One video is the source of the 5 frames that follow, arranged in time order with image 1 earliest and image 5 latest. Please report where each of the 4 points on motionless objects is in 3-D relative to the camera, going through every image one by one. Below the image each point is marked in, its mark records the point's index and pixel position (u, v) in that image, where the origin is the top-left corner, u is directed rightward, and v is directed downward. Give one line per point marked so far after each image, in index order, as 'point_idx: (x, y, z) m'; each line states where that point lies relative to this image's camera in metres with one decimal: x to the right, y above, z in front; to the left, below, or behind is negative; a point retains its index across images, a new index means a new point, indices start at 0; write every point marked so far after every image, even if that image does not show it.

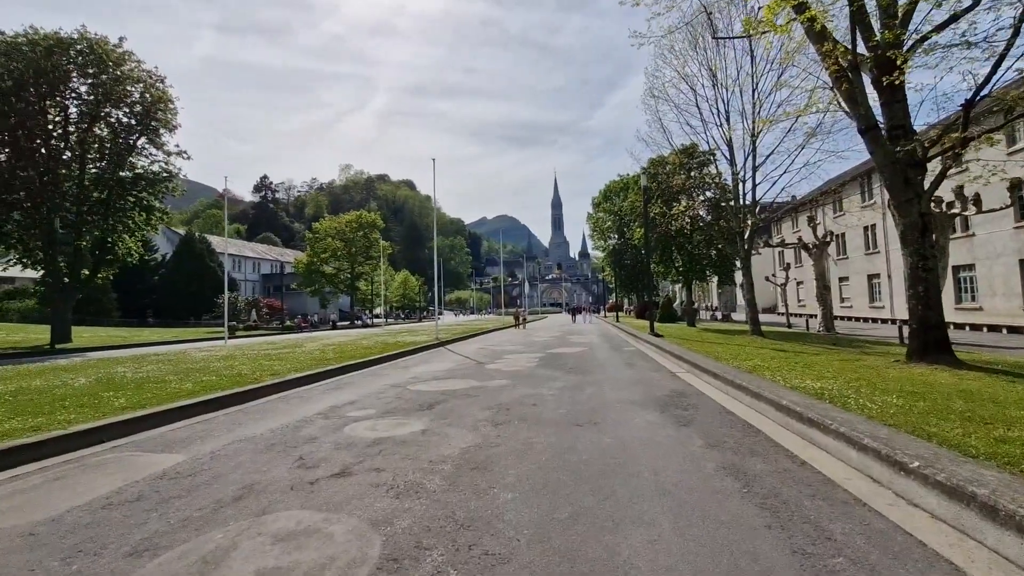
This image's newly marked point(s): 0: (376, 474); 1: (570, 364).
0: (-1.3, -1.8, +5.7) m
1: (+1.5, -2.0, +15.4) m
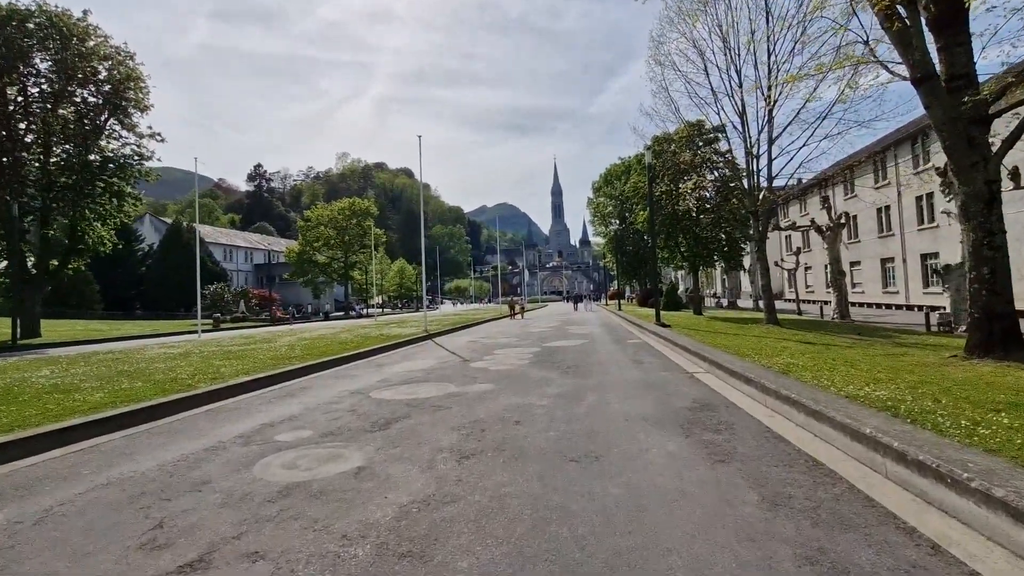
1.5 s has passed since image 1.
0: (-1.6, -1.7, +3.6) m
1: (+1.2, -1.7, +13.3) m
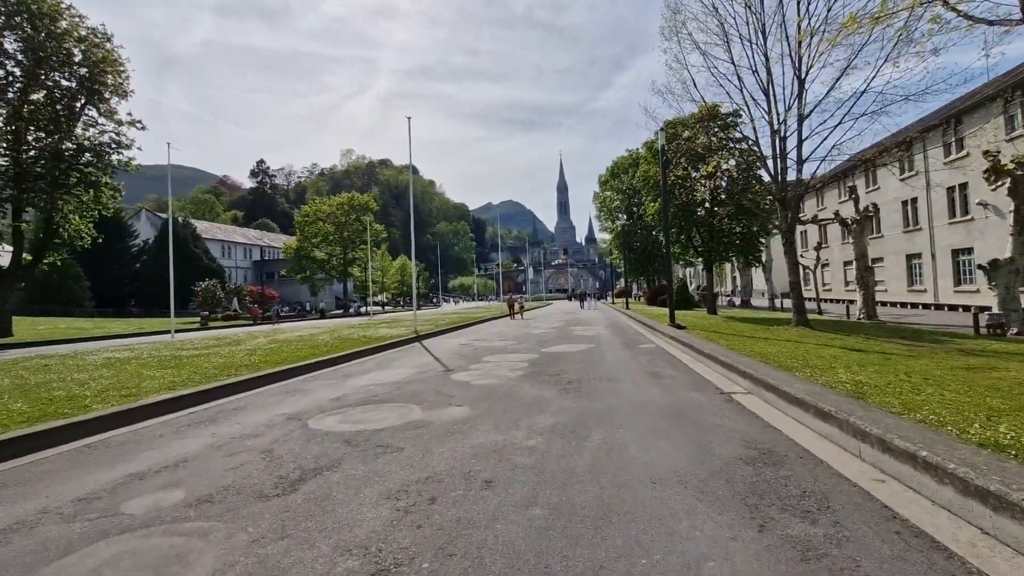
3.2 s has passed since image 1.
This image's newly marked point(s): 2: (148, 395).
0: (-1.9, -1.6, +1.2) m
1: (+1.1, -1.6, +10.8) m
2: (-6.0, -1.7, +9.6) m
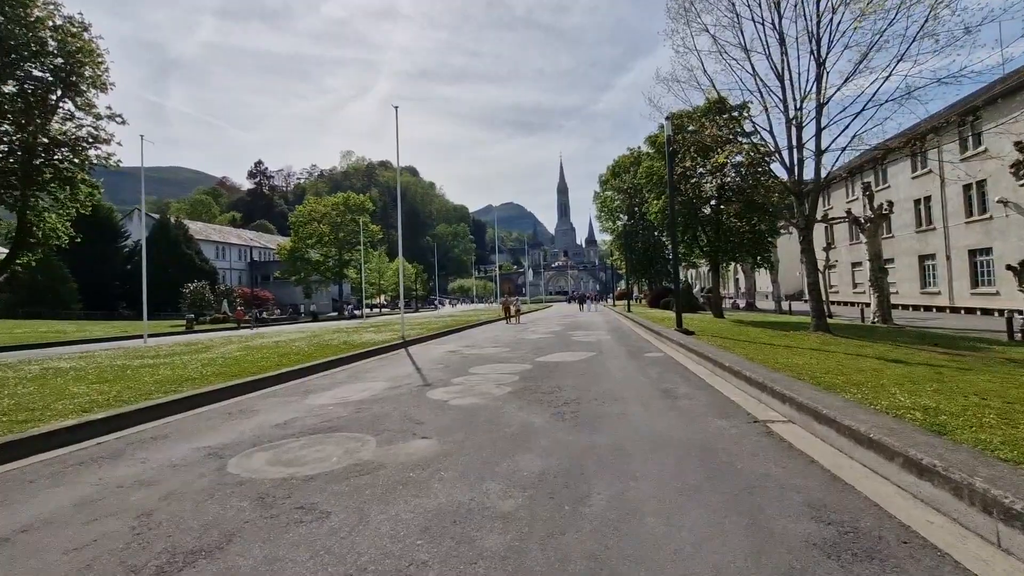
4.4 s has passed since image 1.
0: (-2.1, -1.6, -0.5) m
1: (+0.8, -1.6, +9.1) m
2: (-6.2, -1.8, +7.9) m
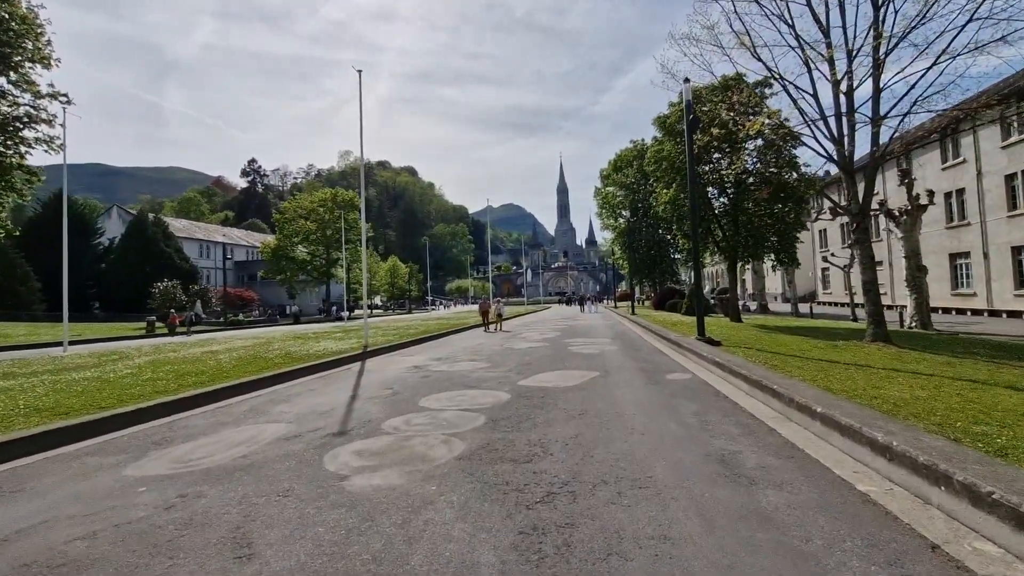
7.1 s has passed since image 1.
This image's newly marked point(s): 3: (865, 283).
0: (-2.6, -1.6, -4.4) m
1: (+0.4, -1.6, +5.3) m
2: (-6.7, -1.7, +4.1) m
3: (+9.5, +0.2, +15.8) m
